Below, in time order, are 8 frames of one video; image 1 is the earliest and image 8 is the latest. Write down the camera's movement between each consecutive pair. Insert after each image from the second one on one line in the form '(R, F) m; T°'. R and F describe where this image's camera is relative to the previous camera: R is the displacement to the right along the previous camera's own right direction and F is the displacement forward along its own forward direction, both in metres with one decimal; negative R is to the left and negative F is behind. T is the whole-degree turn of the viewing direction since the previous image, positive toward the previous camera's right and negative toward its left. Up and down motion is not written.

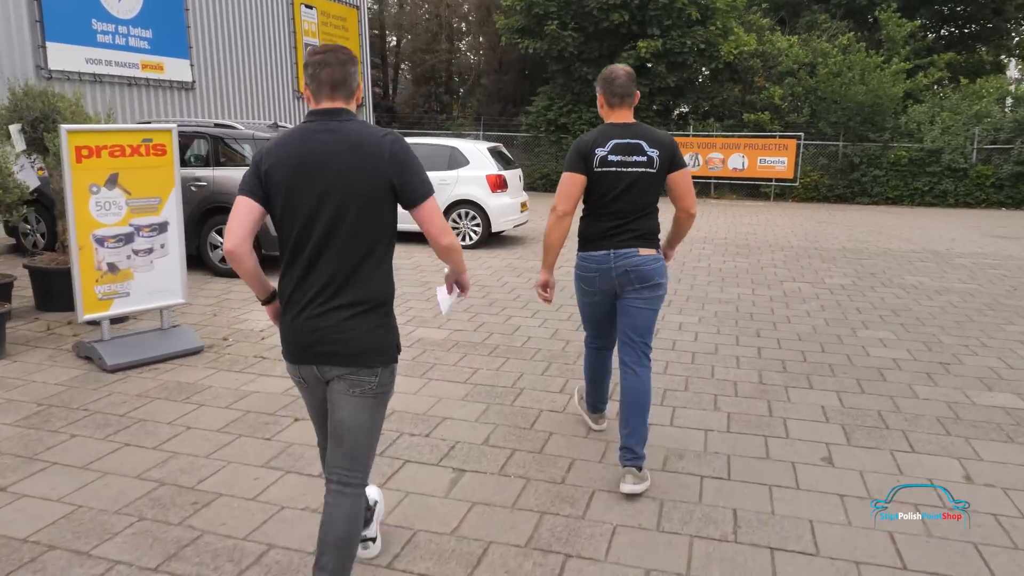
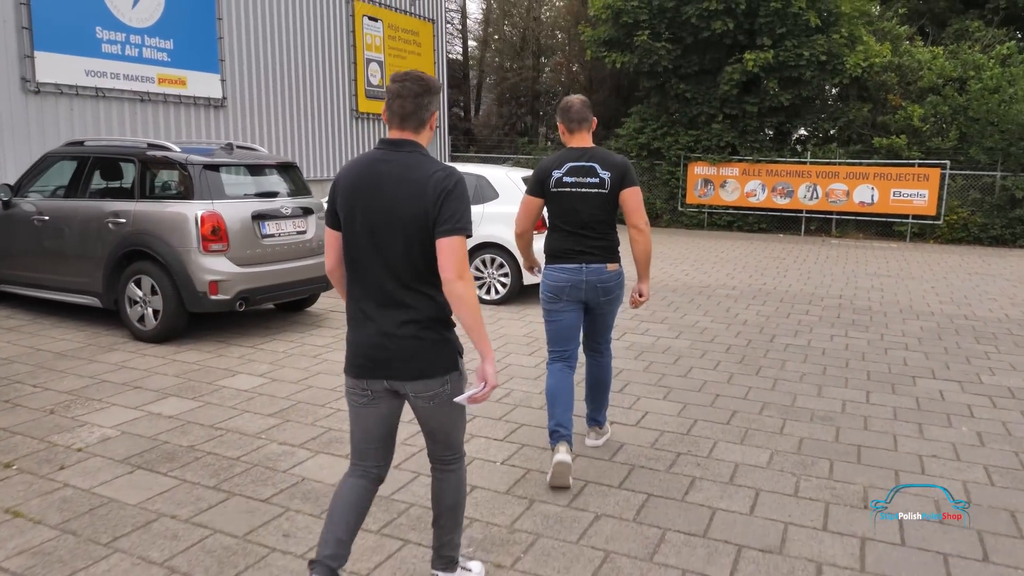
(+0.9, +2.5) m; -8°
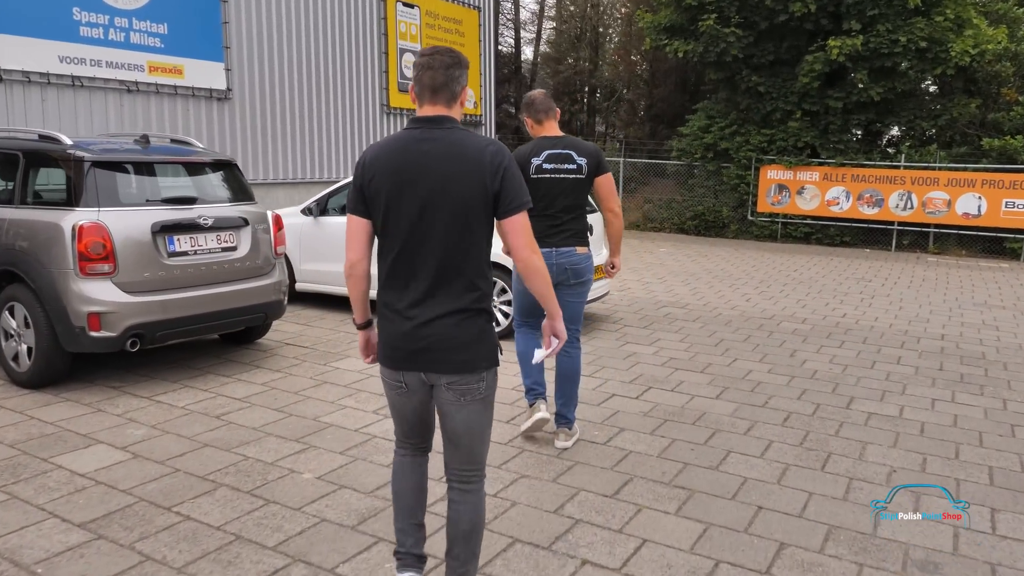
(+0.6, +1.7) m; -5°
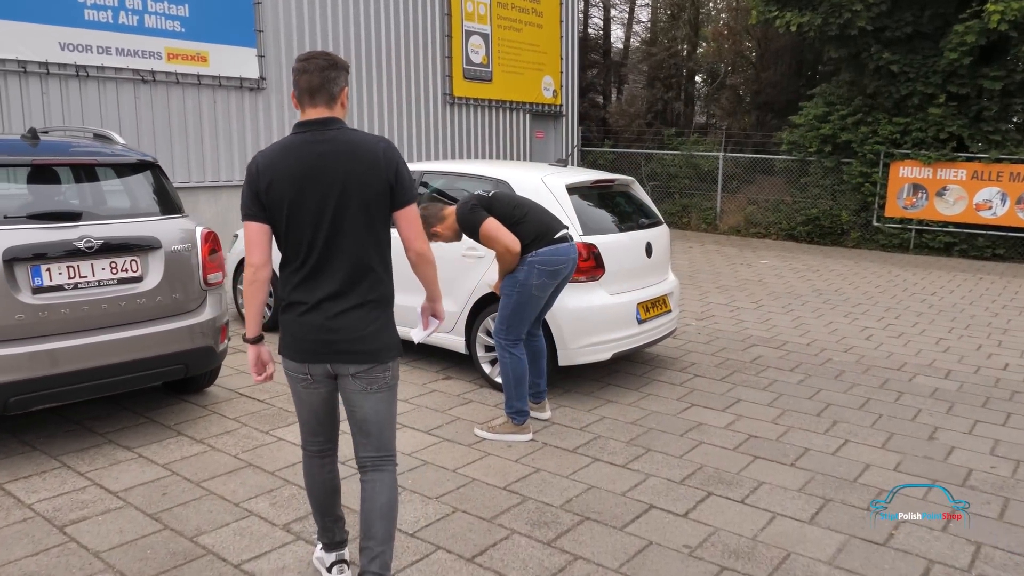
(+0.5, +1.7) m; -8°
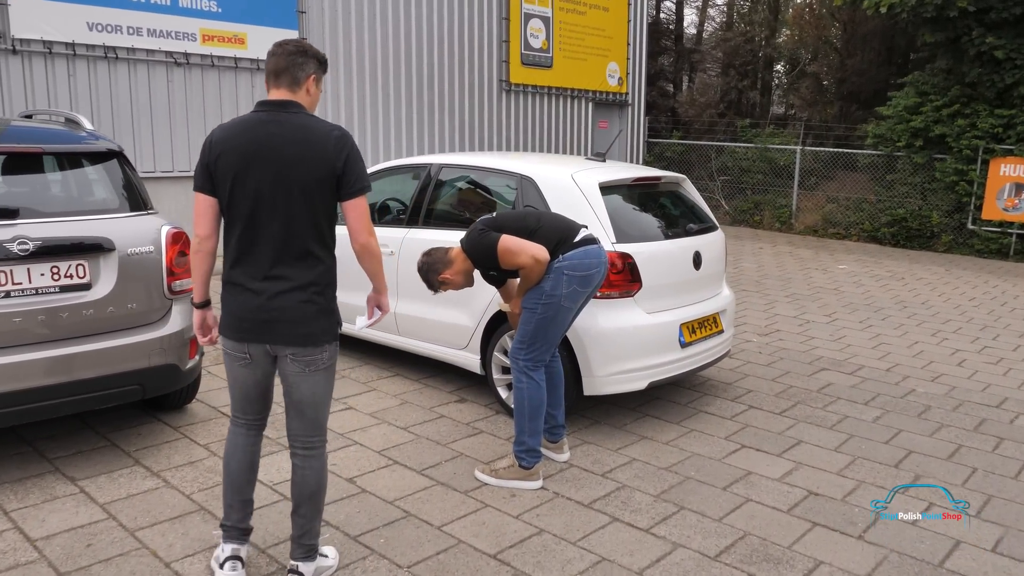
(+0.3, +0.7) m; -5°
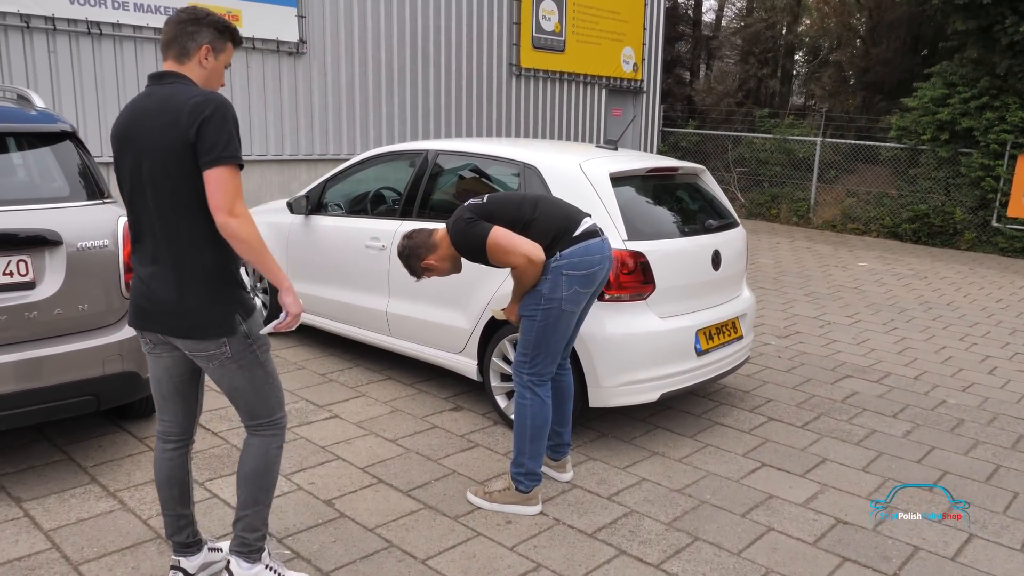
(0.0, +0.4) m; -1°
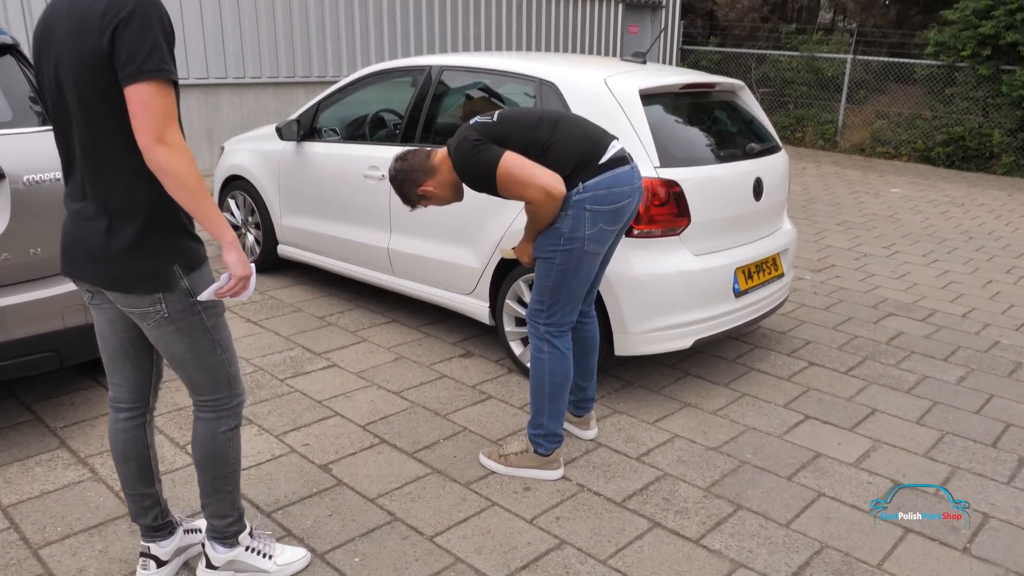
(0.0, +0.4) m; -1°
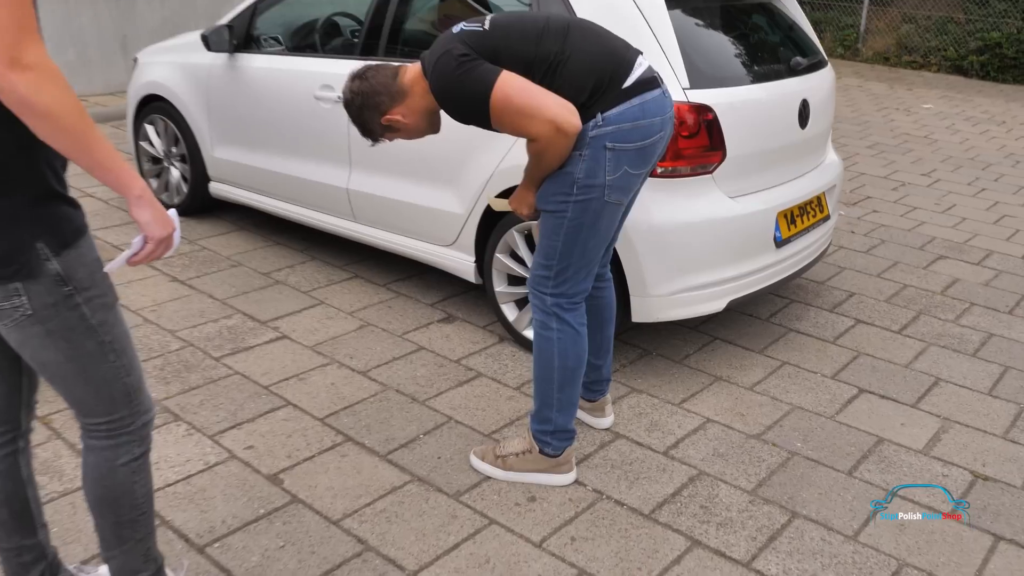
(0.0, +0.6) m; 0°
